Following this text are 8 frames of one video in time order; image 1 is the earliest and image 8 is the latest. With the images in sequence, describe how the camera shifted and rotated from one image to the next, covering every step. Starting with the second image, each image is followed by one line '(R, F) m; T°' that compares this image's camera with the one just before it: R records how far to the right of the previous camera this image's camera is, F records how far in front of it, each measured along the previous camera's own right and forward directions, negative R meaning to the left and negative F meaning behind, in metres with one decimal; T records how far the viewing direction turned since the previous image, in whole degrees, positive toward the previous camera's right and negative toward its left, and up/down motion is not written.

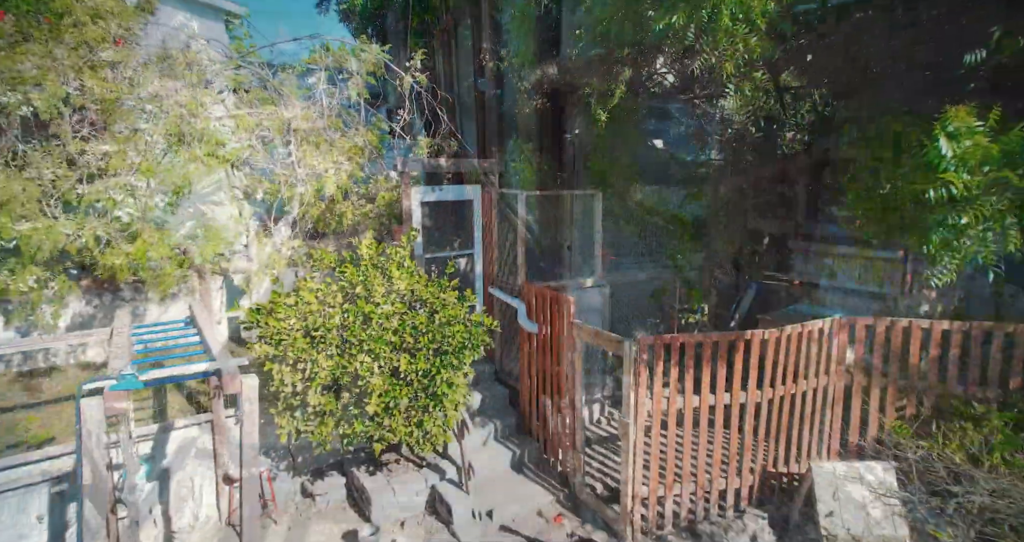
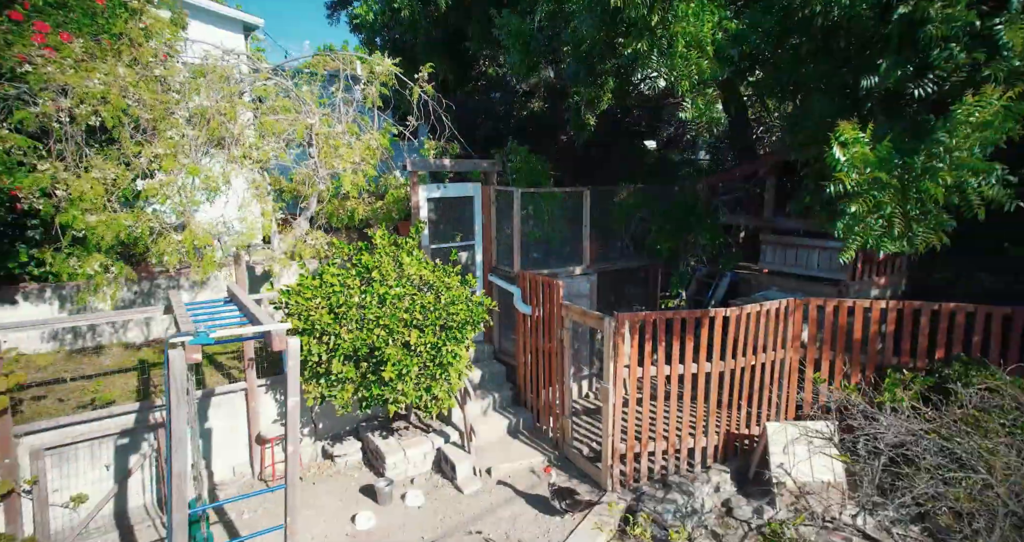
(+0.1, -0.8) m; 0°
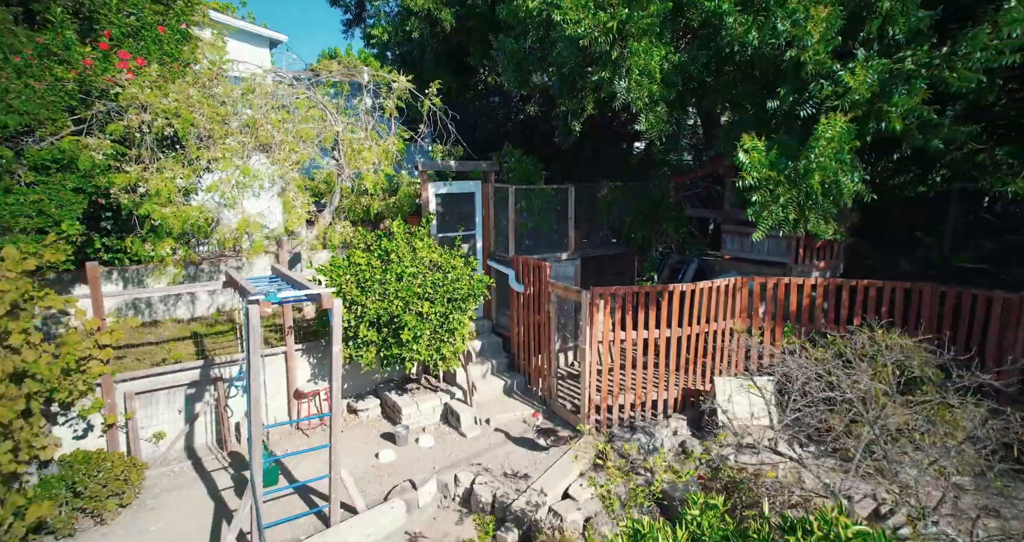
(+0.1, -1.2) m; 0°
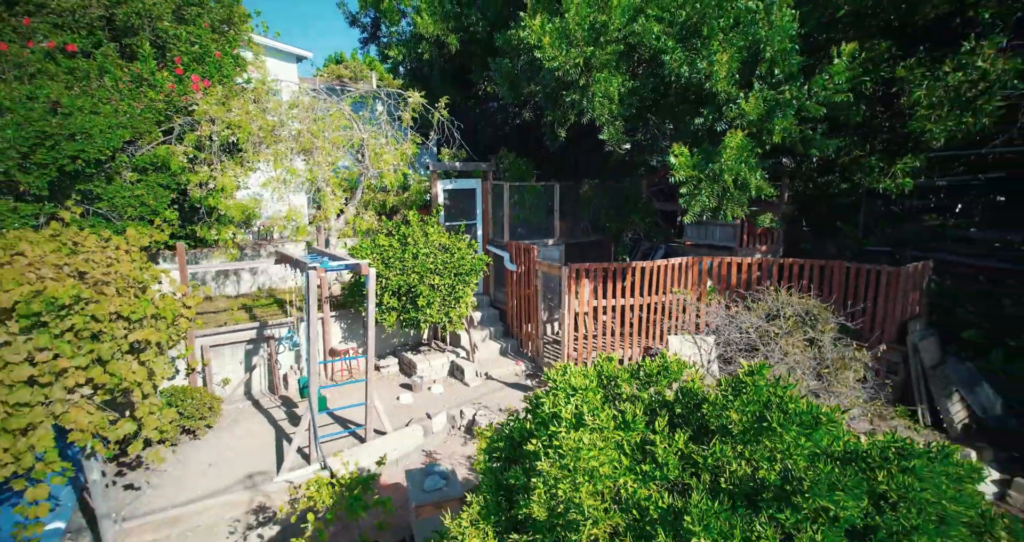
(+0.1, -1.6) m; 0°
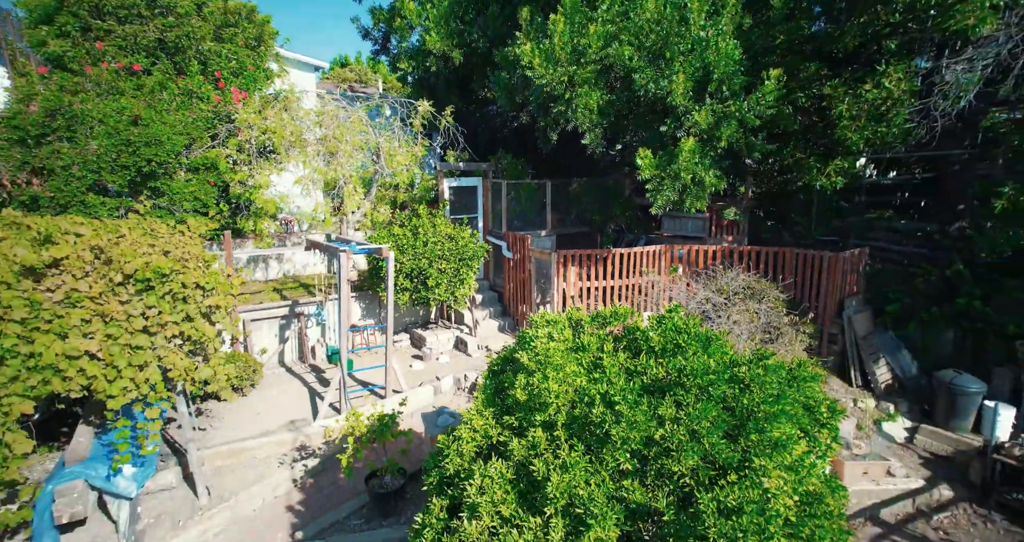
(+0.1, -1.3) m; 0°
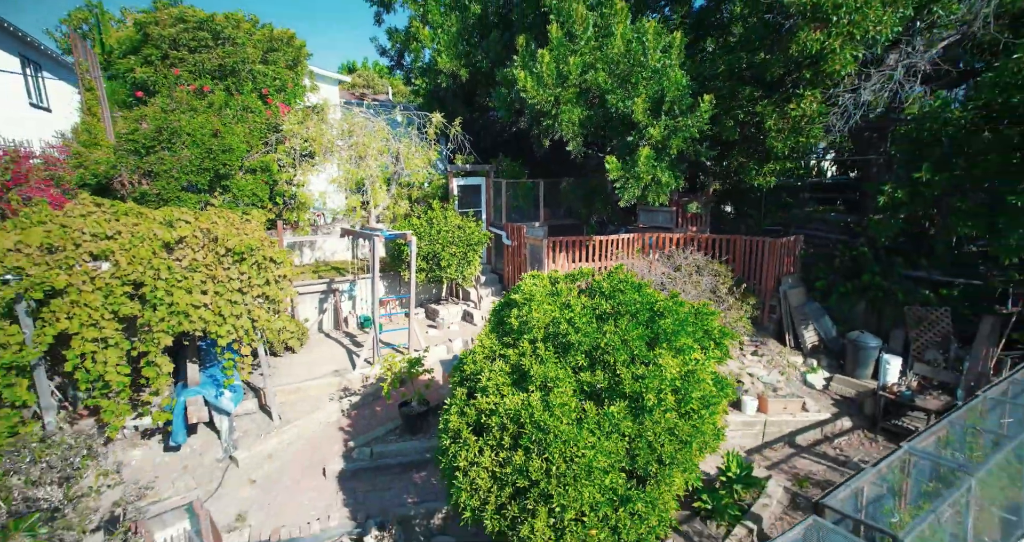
(0.0, -1.9) m; 0°
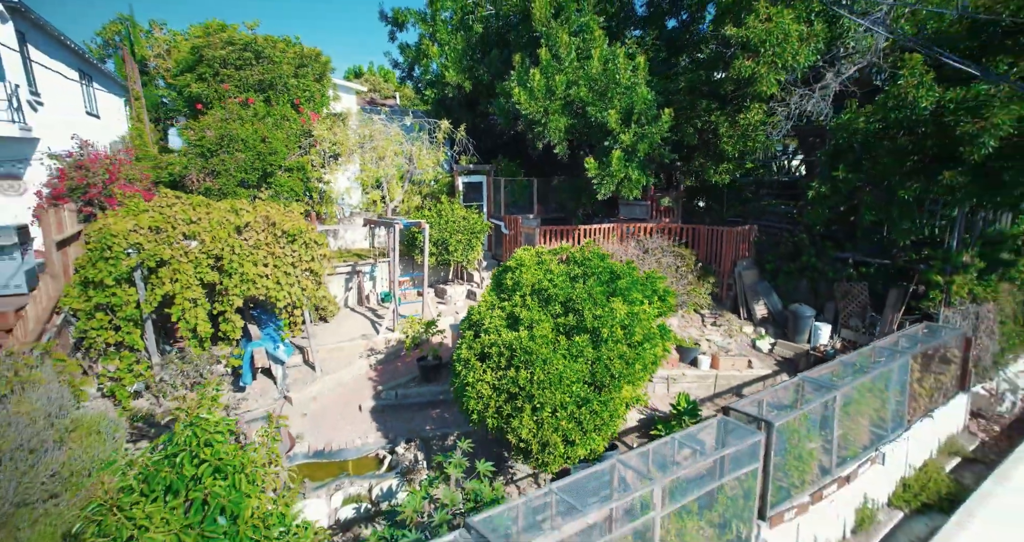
(+0.1, -1.9) m; 0°
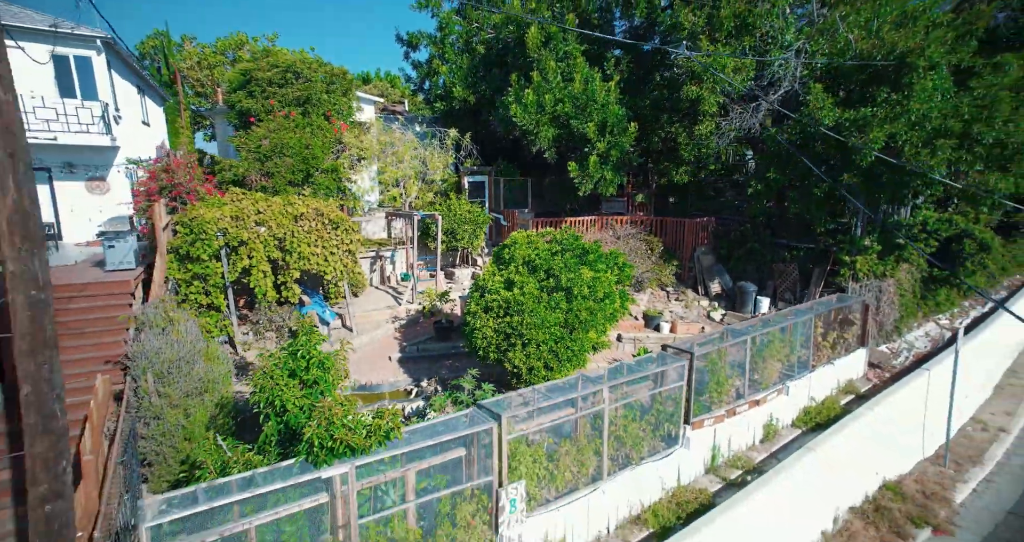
(+0.1, -2.5) m; 0°
